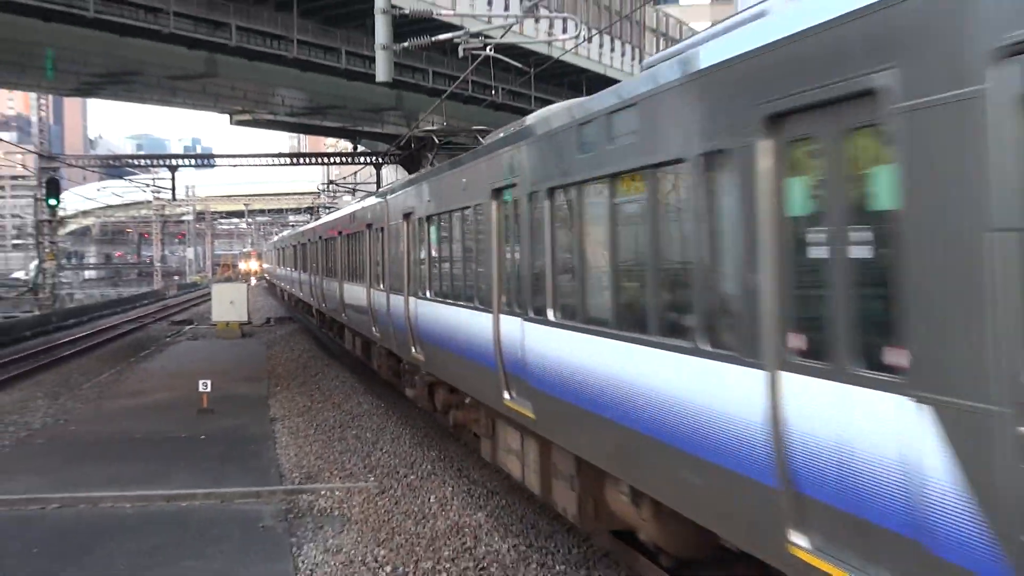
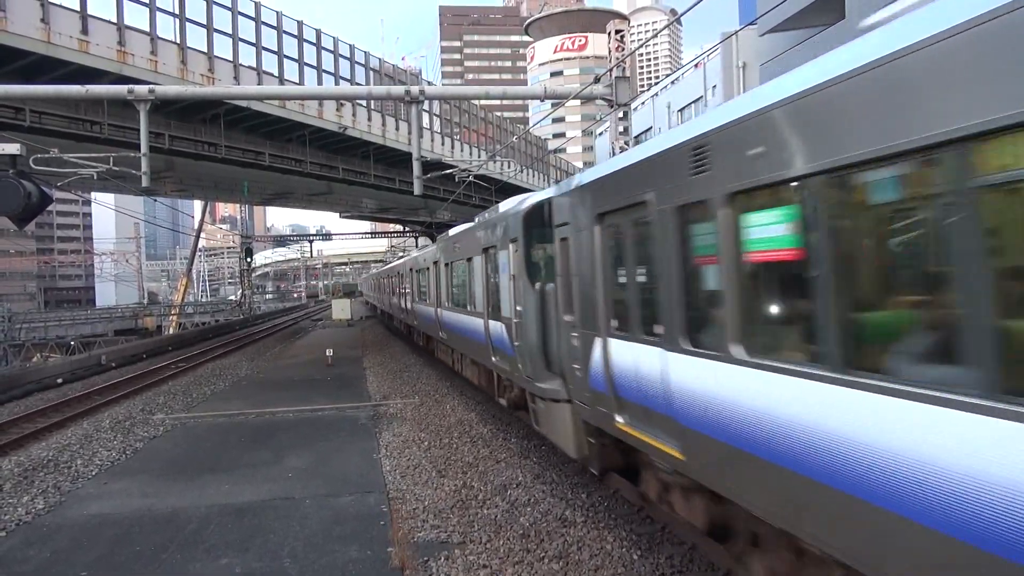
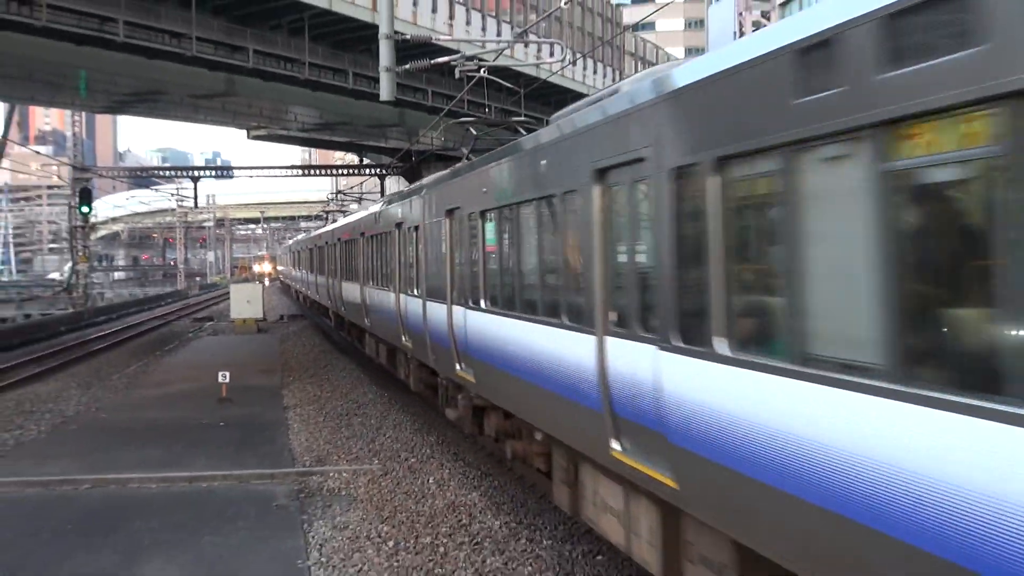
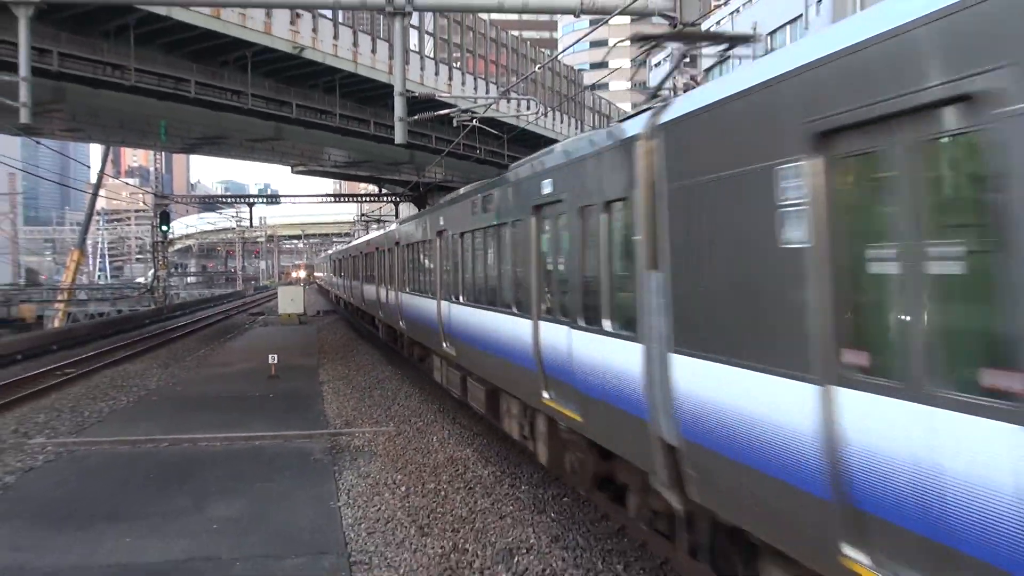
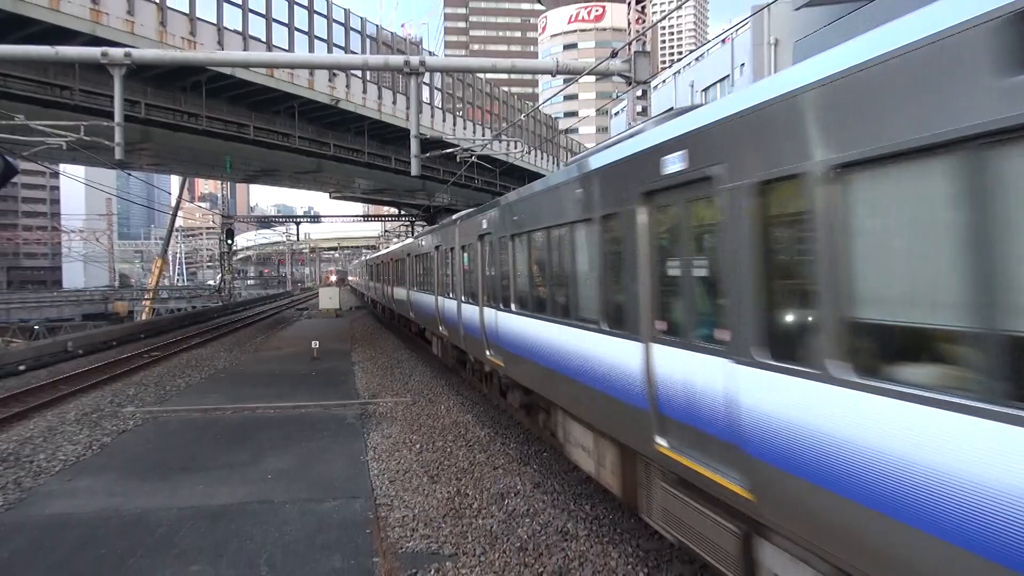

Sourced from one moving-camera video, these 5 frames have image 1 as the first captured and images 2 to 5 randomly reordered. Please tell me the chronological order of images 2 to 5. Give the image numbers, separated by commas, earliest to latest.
3, 4, 5, 2
